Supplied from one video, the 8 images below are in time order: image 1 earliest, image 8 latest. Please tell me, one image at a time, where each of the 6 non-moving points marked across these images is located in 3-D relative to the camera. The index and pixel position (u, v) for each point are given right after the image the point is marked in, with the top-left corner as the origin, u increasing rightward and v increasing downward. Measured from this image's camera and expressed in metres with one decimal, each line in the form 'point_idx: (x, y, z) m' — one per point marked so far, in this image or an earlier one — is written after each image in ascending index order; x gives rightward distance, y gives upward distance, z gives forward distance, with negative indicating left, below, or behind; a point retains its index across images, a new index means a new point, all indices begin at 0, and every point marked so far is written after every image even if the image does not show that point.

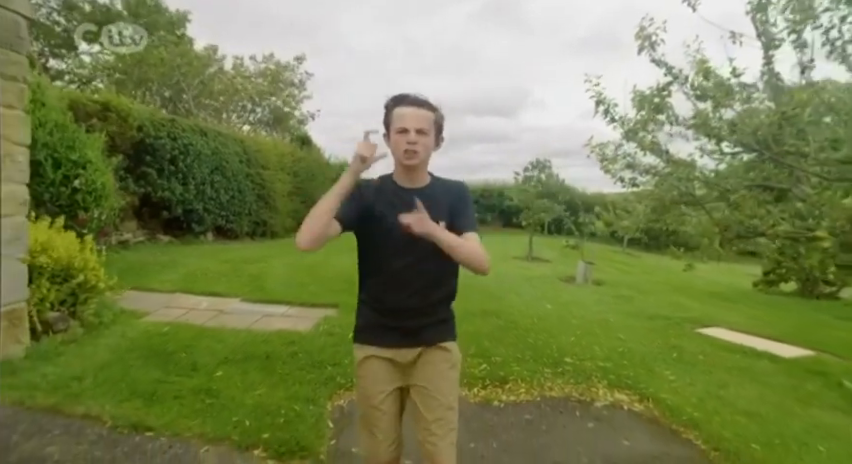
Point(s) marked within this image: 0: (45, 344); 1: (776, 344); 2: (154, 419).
0: (-3.7, -1.1, +4.2) m
1: (+4.8, -1.5, +6.0) m
2: (-2.0, -1.4, +3.2) m
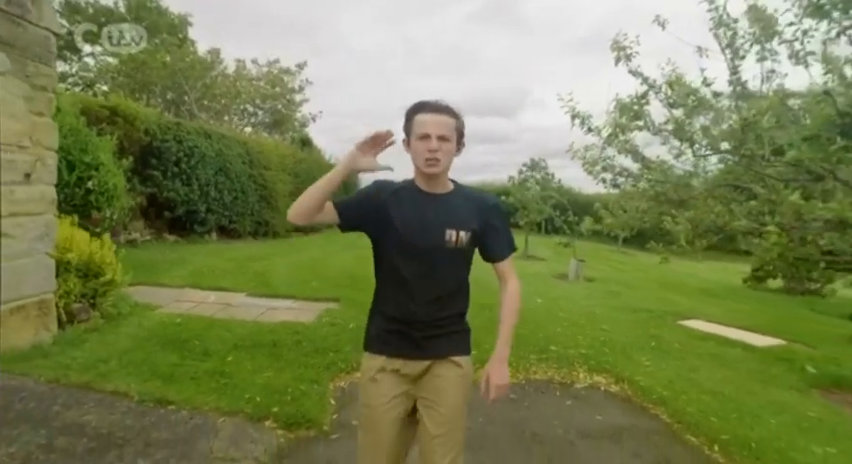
0: (-3.7, -1.0, +4.6) m
1: (+4.7, -1.5, +6.3) m
2: (-2.1, -1.3, +3.6) m
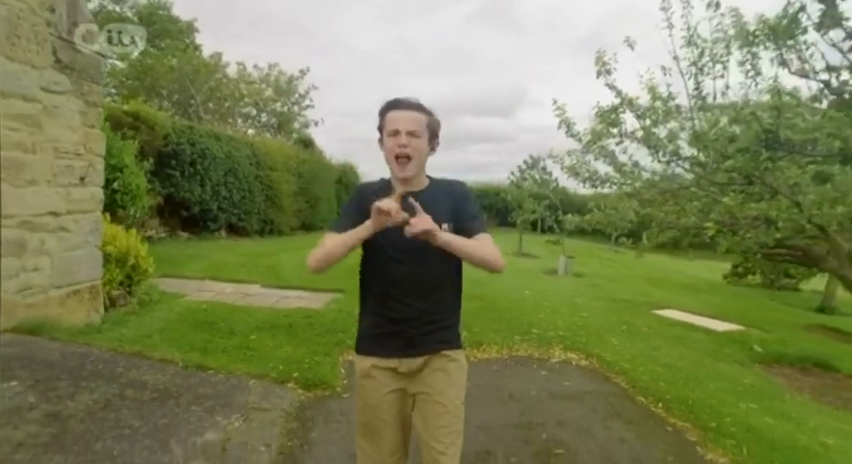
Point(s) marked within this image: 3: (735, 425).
0: (-3.8, -1.0, +5.3) m
1: (+4.7, -1.5, +7.1) m
2: (-2.1, -1.3, +4.3) m
3: (+2.6, -1.6, +3.6) m
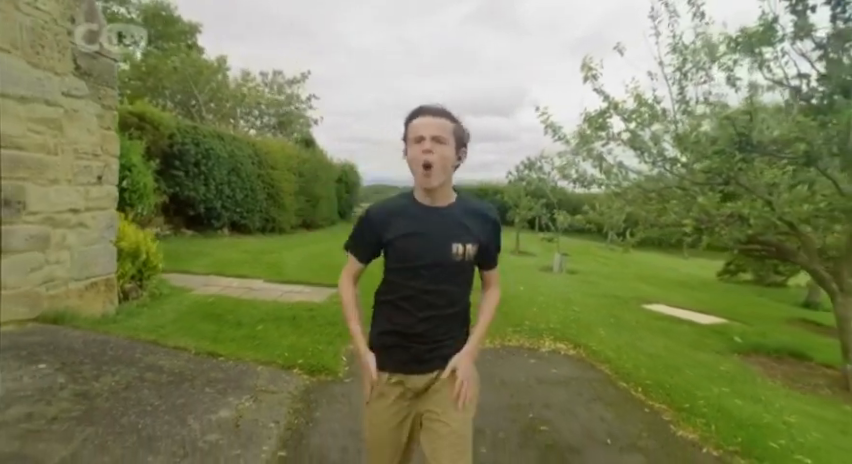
0: (-3.8, -0.9, +5.6) m
1: (+4.6, -1.4, +7.4) m
2: (-2.1, -1.2, +4.6) m
3: (+2.6, -1.6, +3.9) m
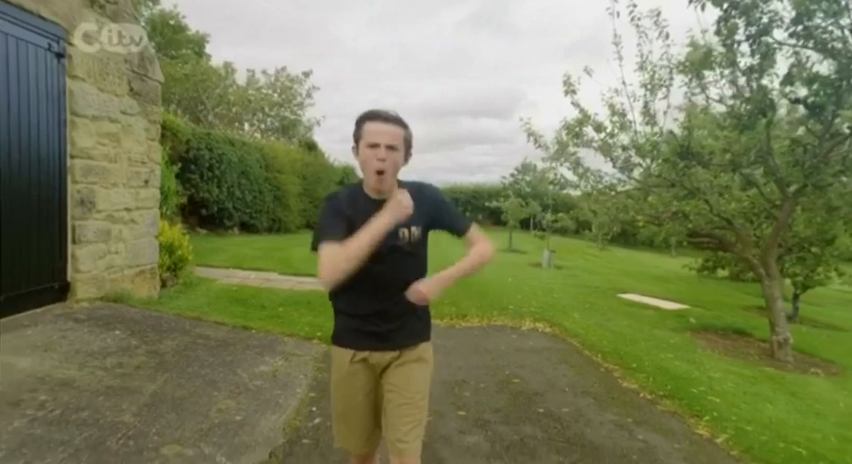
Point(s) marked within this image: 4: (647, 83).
0: (-3.9, -0.9, +6.5) m
1: (+4.6, -1.4, +8.3) m
2: (-2.2, -1.2, +5.5) m
3: (+2.5, -1.5, +4.9) m
4: (+3.3, +2.2, +6.5) m
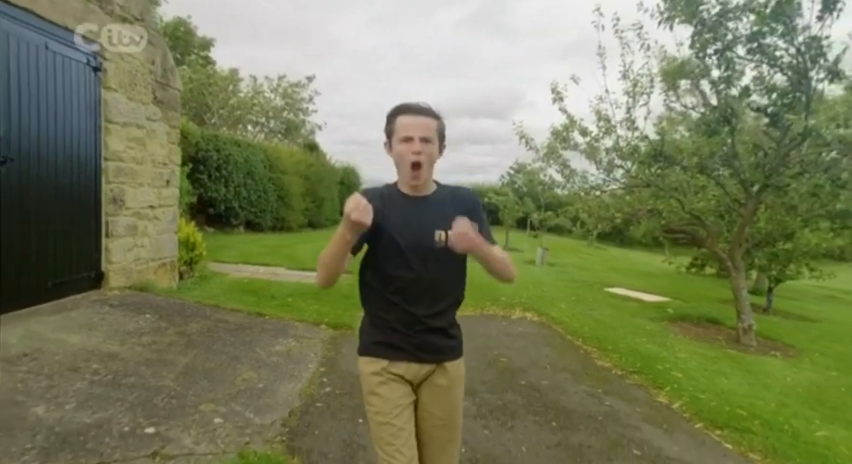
0: (-3.9, -0.8, +7.0) m
1: (+4.5, -1.3, +8.8) m
2: (-2.2, -1.1, +6.1) m
3: (+2.5, -1.4, +5.4) m
4: (+3.3, +2.3, +7.1) m
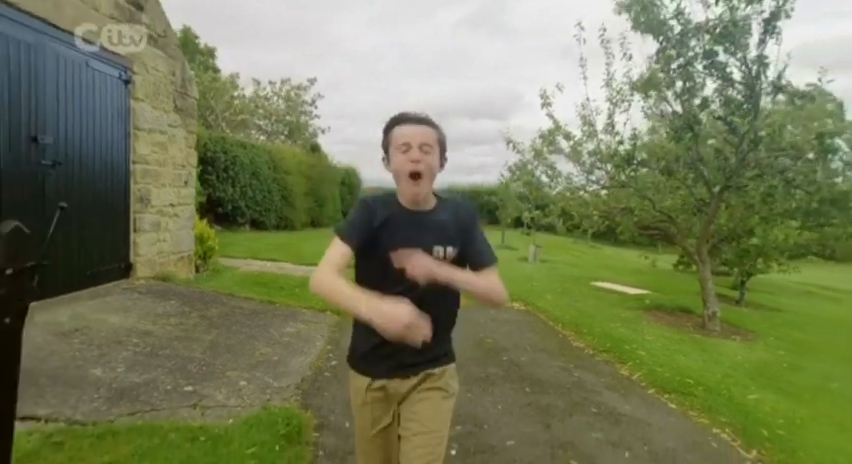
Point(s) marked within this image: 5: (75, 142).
0: (-4.0, -0.8, +7.6) m
1: (+4.5, -1.2, +9.5) m
2: (-2.3, -1.1, +6.7) m
3: (+2.4, -1.4, +6.0) m
4: (+3.2, +2.3, +7.7) m
5: (-4.0, +1.0, +5.0) m
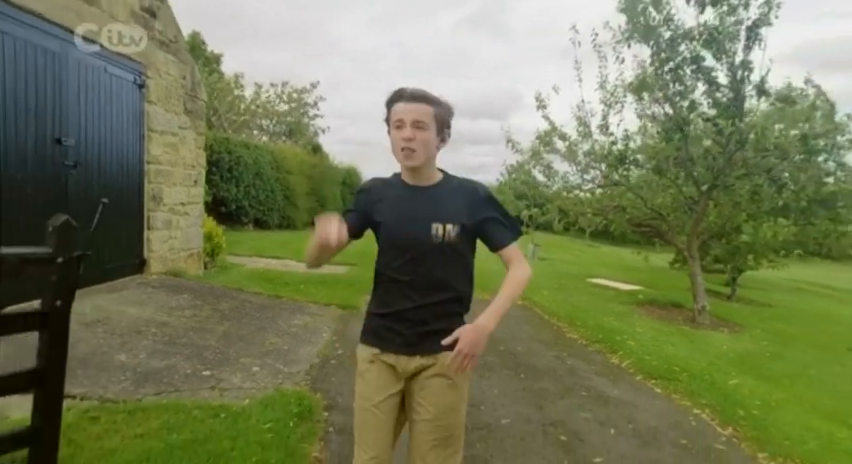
0: (-4.0, -0.7, +7.9) m
1: (+4.5, -1.2, +9.7) m
2: (-2.3, -1.0, +7.0) m
3: (+2.4, -1.3, +6.3) m
4: (+3.2, +2.4, +8.0) m
5: (-4.0, +1.1, +5.2) m
